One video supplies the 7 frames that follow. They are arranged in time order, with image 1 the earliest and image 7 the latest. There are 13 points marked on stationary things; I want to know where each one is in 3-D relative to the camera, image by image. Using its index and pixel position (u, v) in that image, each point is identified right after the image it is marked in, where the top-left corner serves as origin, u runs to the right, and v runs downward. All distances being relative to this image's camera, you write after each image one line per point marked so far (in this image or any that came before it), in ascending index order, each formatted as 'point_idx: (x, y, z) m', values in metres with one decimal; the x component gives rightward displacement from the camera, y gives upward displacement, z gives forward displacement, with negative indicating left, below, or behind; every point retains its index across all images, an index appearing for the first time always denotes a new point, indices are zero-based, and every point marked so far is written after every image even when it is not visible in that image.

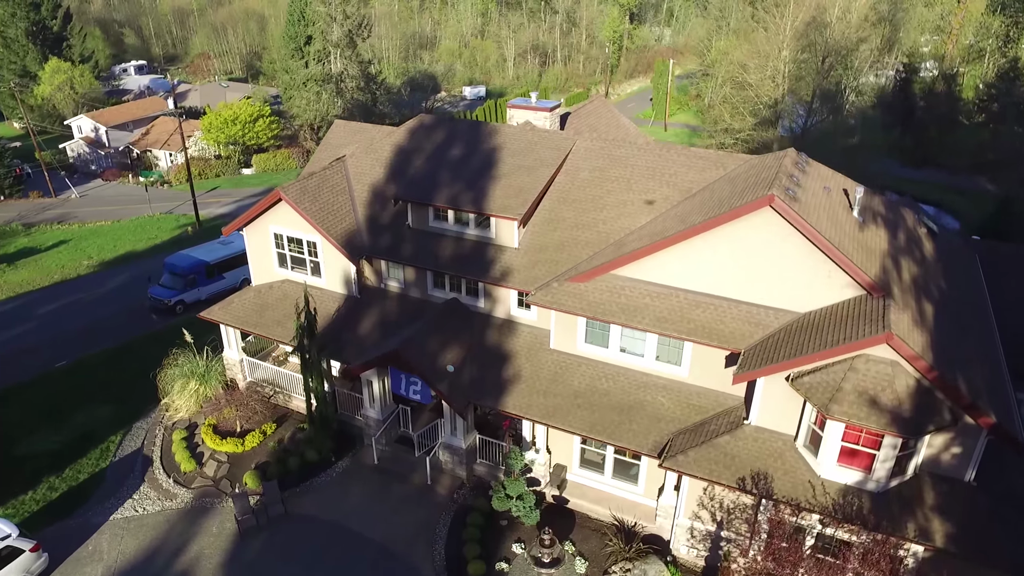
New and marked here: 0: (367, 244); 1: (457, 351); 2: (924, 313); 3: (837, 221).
0: (-4.1, +1.2, +18.9) m
1: (-1.4, -1.6, +17.2) m
2: (+8.5, -0.5, +13.7) m
3: (+7.1, +1.5, +14.5) m
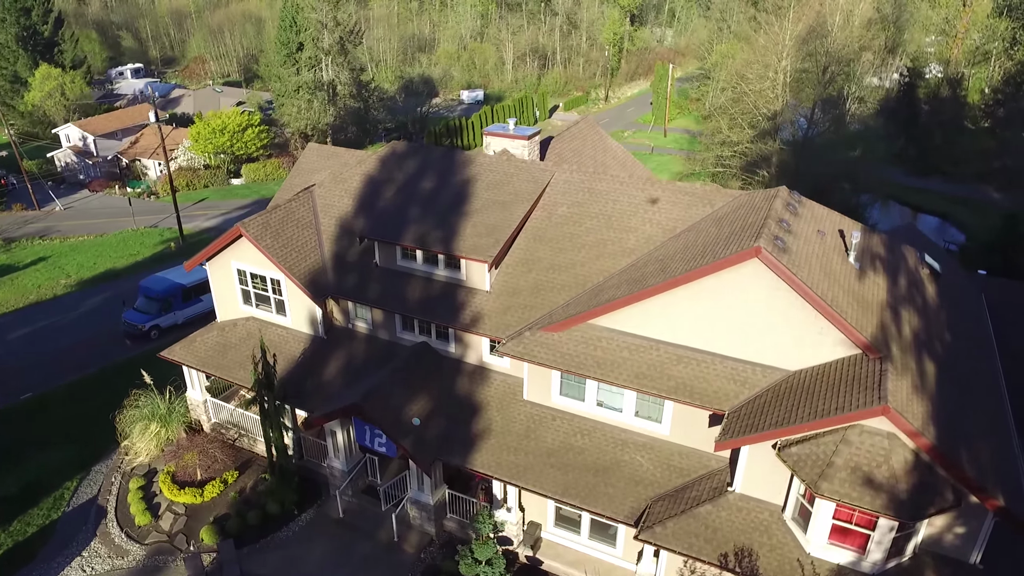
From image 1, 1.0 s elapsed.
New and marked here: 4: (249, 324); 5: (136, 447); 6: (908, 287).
0: (-4.8, +0.1, +17.8) m
1: (-2.1, -2.7, +16.1) m
2: (+7.8, -1.6, +12.6) m
3: (+6.4, +0.3, +13.3) m
4: (-7.8, -1.1, +19.7) m
5: (-10.8, -4.6, +19.3) m
6: (+8.9, +0.1, +15.0) m
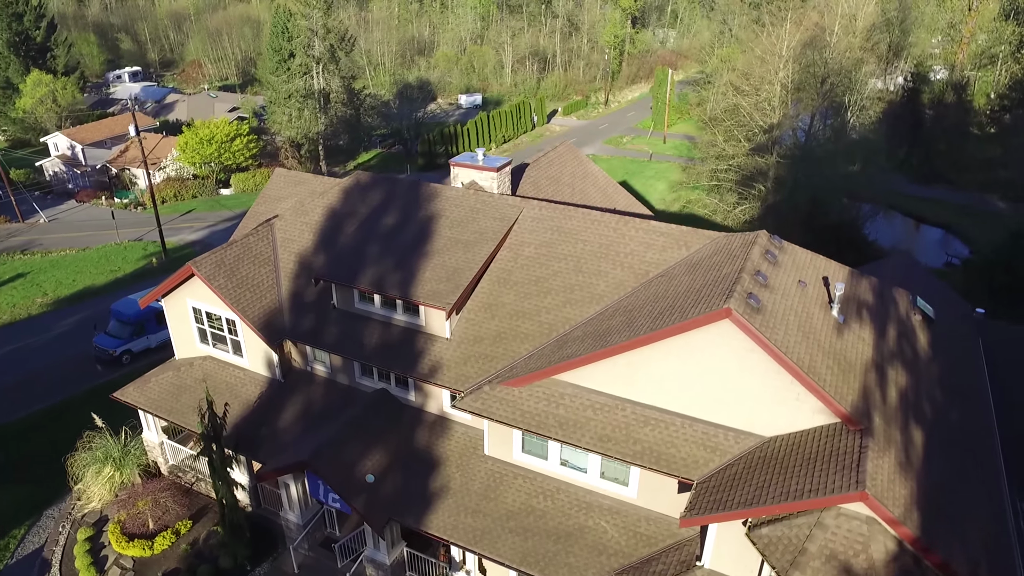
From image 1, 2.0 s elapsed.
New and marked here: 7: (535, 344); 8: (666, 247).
0: (-5.7, -0.9, +16.9) m
1: (-3.0, -3.8, +15.1) m
2: (+6.9, -2.7, +11.5) m
3: (+5.5, -0.7, +12.3) m
4: (-8.6, -2.1, +18.8) m
5: (-11.6, -5.6, +18.4) m
6: (+8.1, -1.0, +13.9) m
7: (+0.5, -1.2, +14.6) m
8: (+3.5, +0.9, +15.0) m
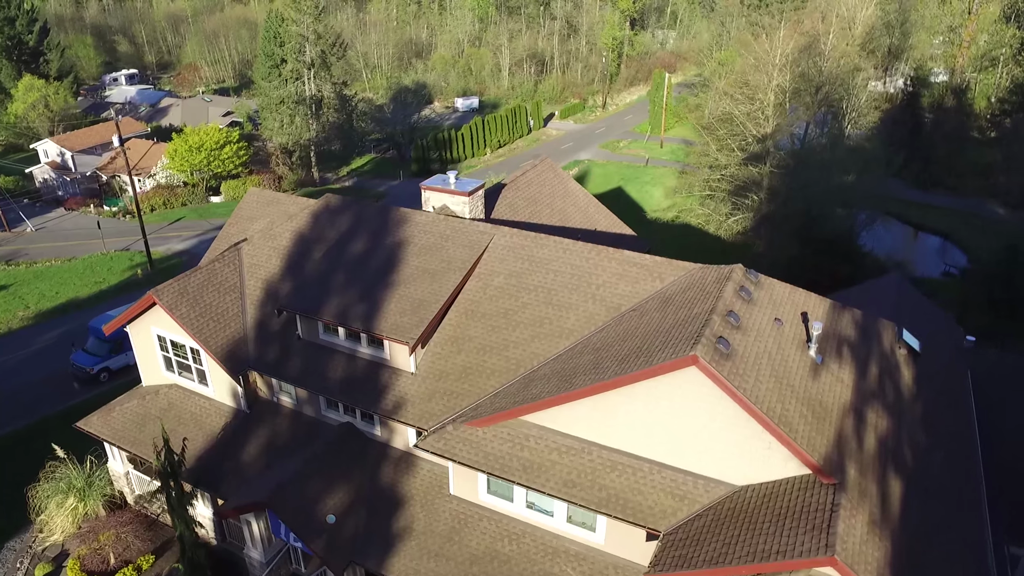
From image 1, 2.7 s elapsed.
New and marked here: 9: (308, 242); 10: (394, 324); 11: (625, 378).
0: (-6.4, -1.6, +16.3) m
1: (-3.7, -4.5, +14.6) m
2: (+6.1, -3.5, +10.9) m
3: (+4.8, -1.5, +11.7) m
4: (-9.3, -2.8, +18.2) m
5: (-12.4, -6.3, +17.9) m
6: (+7.3, -1.8, +13.4) m
7: (-0.2, -1.9, +14.0) m
8: (+2.7, +0.2, +14.4) m
9: (-5.4, +1.2, +17.7) m
10: (-2.6, -0.8, +14.6) m
11: (+1.9, -1.5, +11.4) m
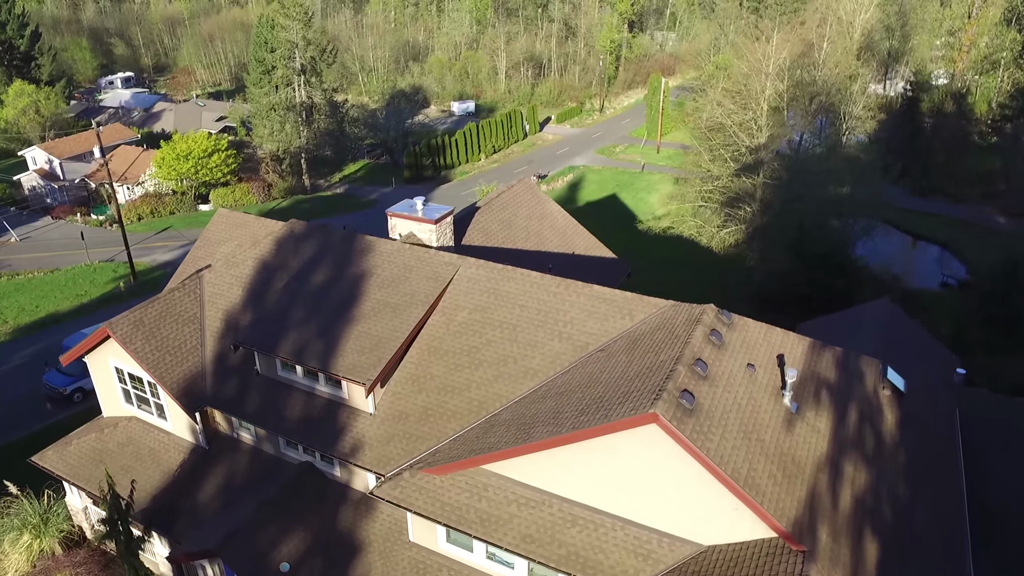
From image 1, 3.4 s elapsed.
0: (-7.1, -2.4, +15.7) m
1: (-4.5, -5.3, +13.9) m
2: (+5.4, -4.2, +10.2) m
3: (+4.0, -2.3, +11.0) m
4: (-10.1, -3.6, +17.6) m
5: (-13.1, -7.1, +17.3) m
6: (+6.6, -2.5, +12.6) m
7: (-1.0, -2.7, +13.3) m
8: (+2.0, -0.6, +13.7) m
9: (-6.2, +0.4, +17.0) m
10: (-3.3, -1.6, +13.9) m
11: (+1.1, -2.3, +10.7) m
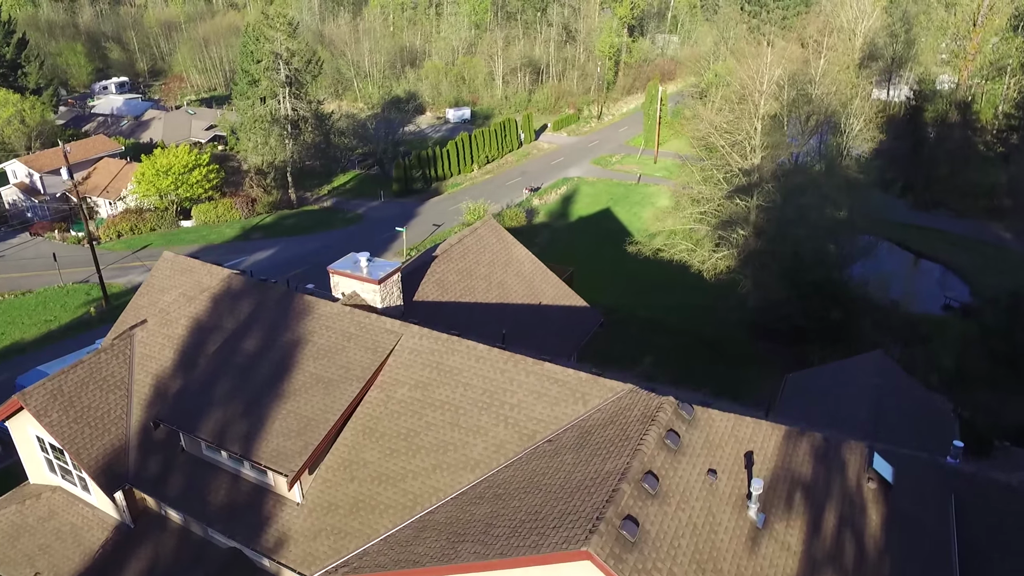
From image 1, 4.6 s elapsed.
0: (-8.2, -3.9, +14.4) m
1: (-5.6, -6.8, +12.6) m
2: (+4.2, -5.7, +8.8) m
3: (+2.9, -3.8, +9.6) m
4: (-11.1, -5.1, +16.3) m
5: (-14.2, -8.5, +16.0) m
6: (+5.5, -4.0, +11.2) m
7: (-2.1, -4.2, +12.0) m
8: (+0.9, -2.1, +12.3) m
9: (-7.2, -1.0, +15.7) m
10: (-4.4, -3.0, +12.5) m
11: (0.0, -3.8, +9.3) m
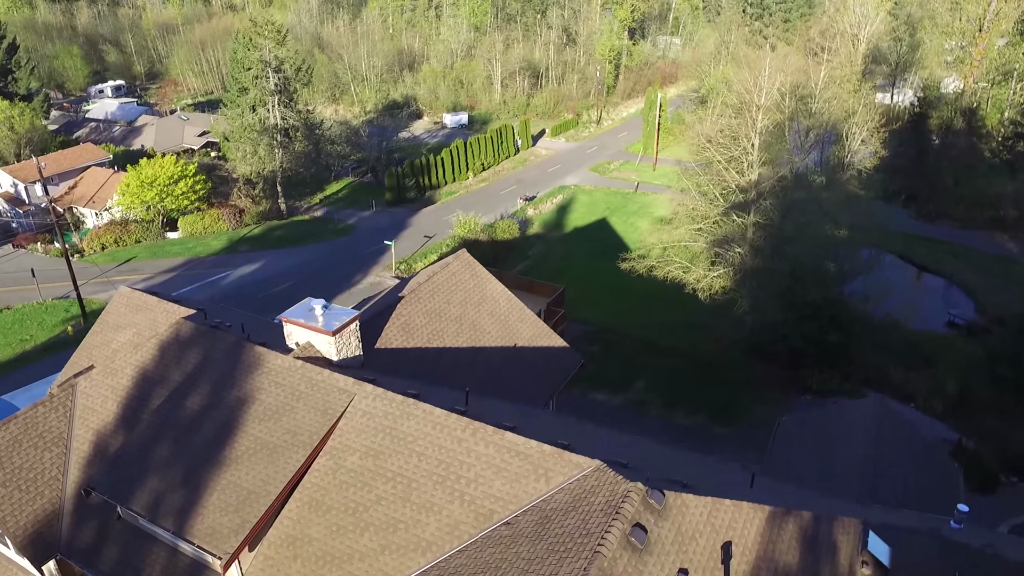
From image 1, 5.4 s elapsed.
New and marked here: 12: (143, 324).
0: (-8.9, -4.9, +13.3) m
1: (-6.3, -7.9, +11.5) m
2: (+3.5, -6.8, +7.7) m
3: (+2.1, -4.8, +8.5) m
4: (-11.8, -6.1, +15.2) m
5: (-14.9, -9.6, +14.9) m
6: (+4.7, -5.1, +10.1) m
7: (-2.8, -5.3, +10.9) m
8: (+0.1, -3.1, +11.2) m
9: (-7.9, -2.1, +14.6) m
10: (-5.2, -4.1, +11.5) m
11: (-0.7, -4.9, +8.2) m
12: (-9.7, -1.0, +17.2) m
